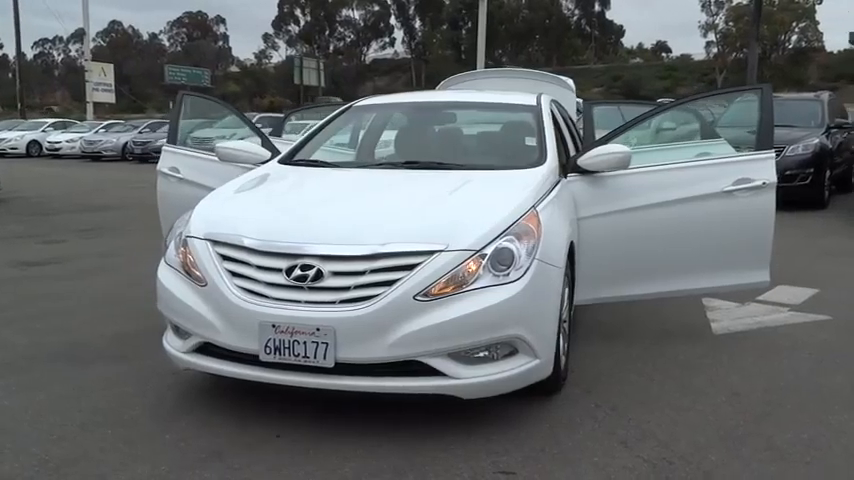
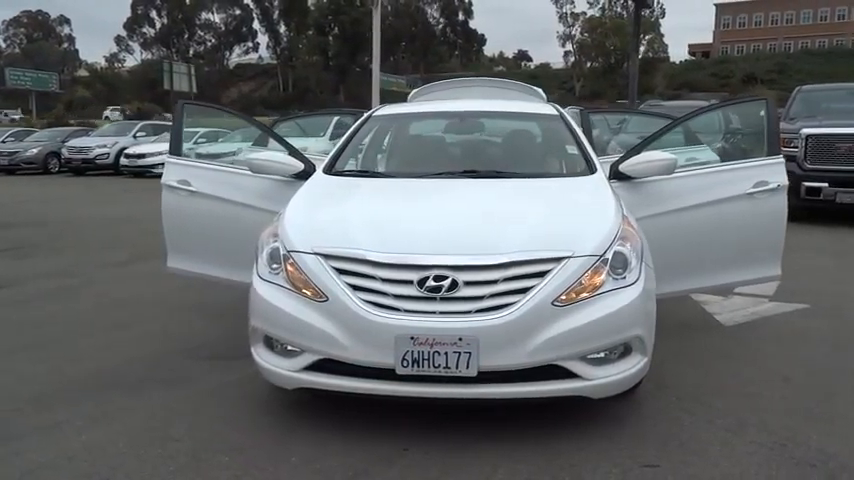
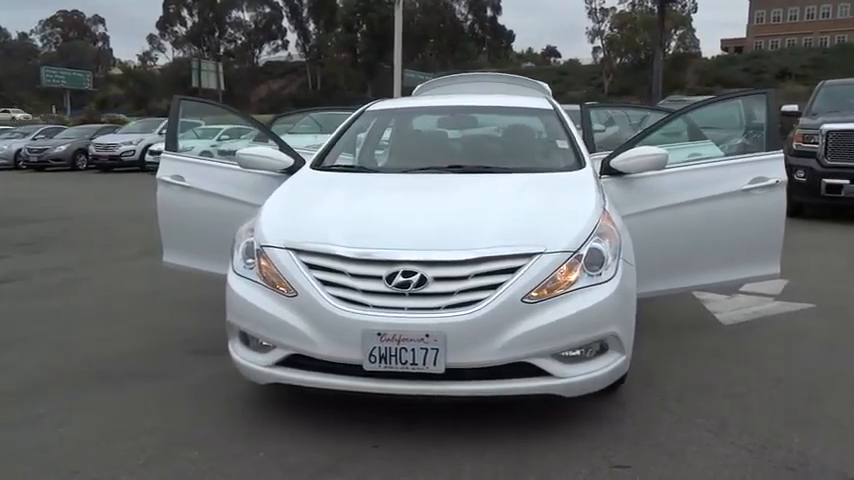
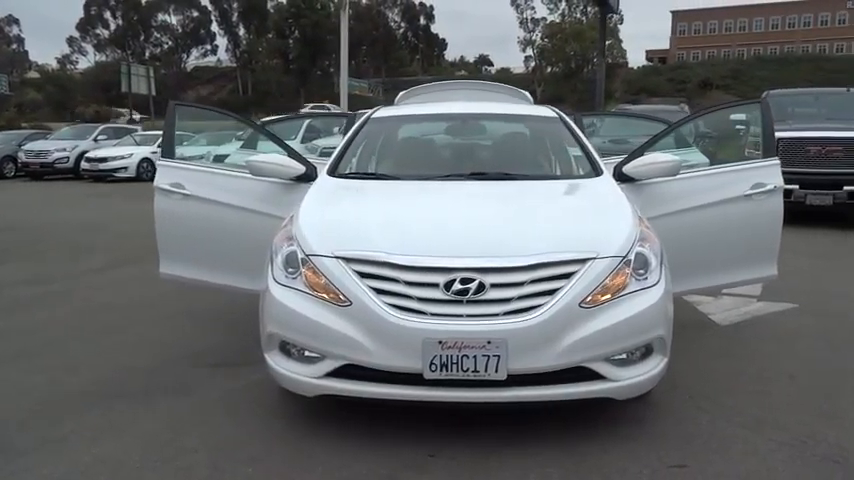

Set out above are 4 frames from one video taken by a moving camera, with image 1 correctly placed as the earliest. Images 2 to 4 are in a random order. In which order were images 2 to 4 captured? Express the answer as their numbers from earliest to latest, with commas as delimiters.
3, 2, 4
